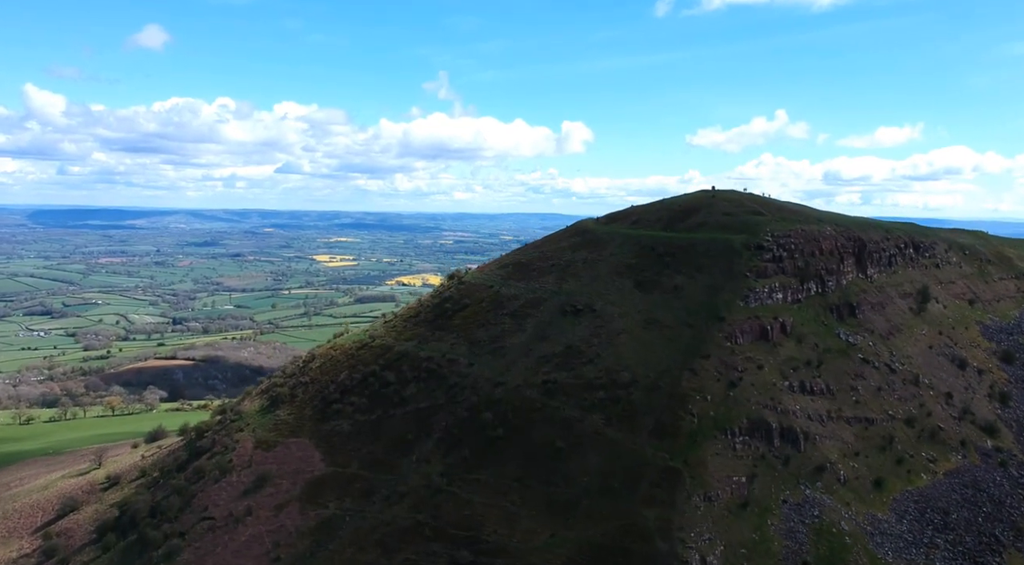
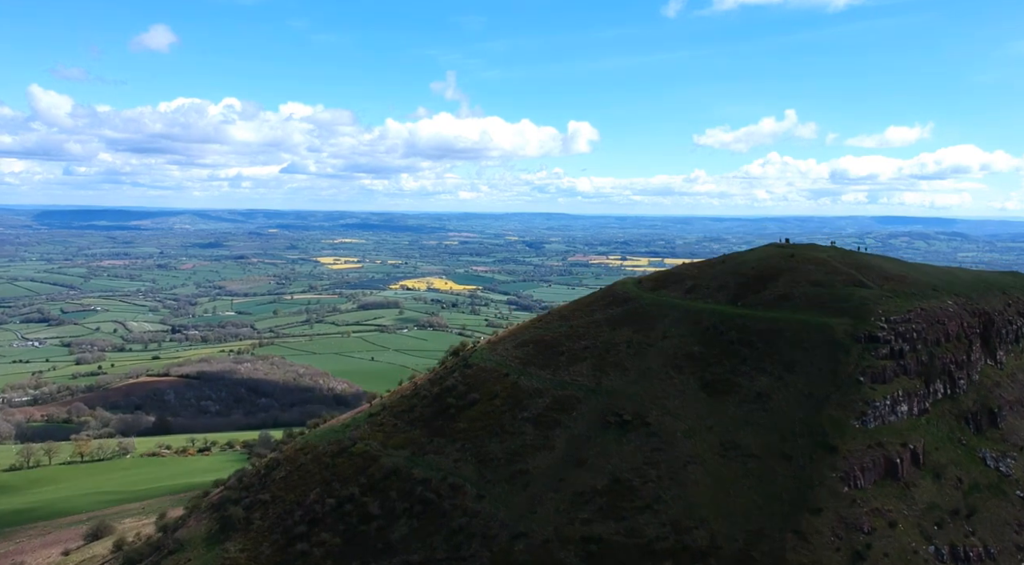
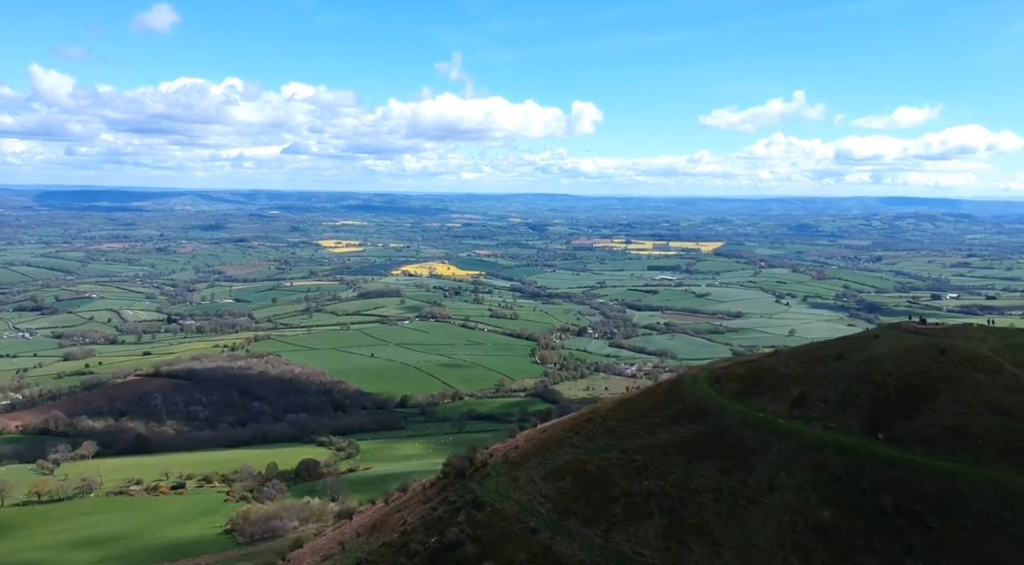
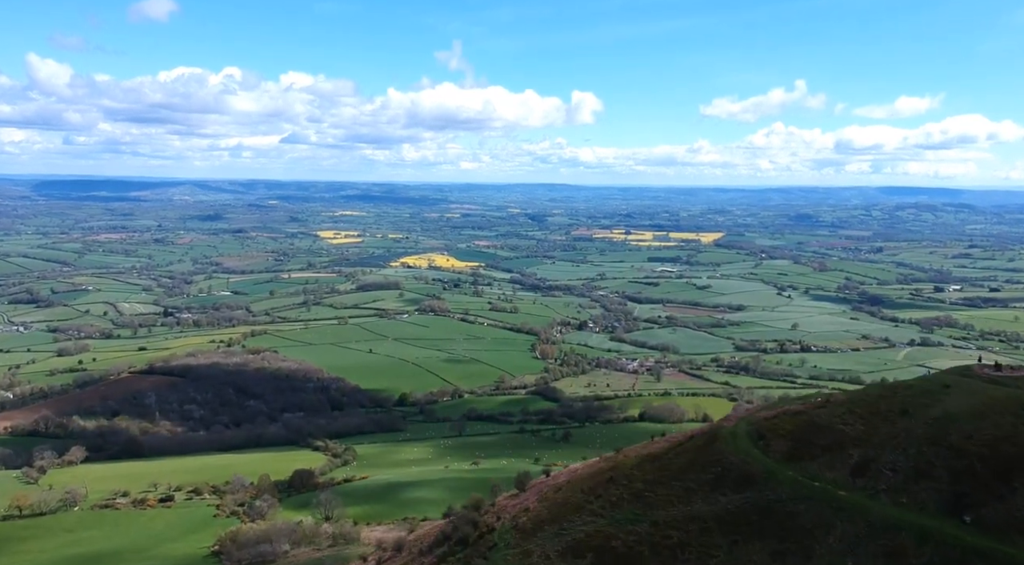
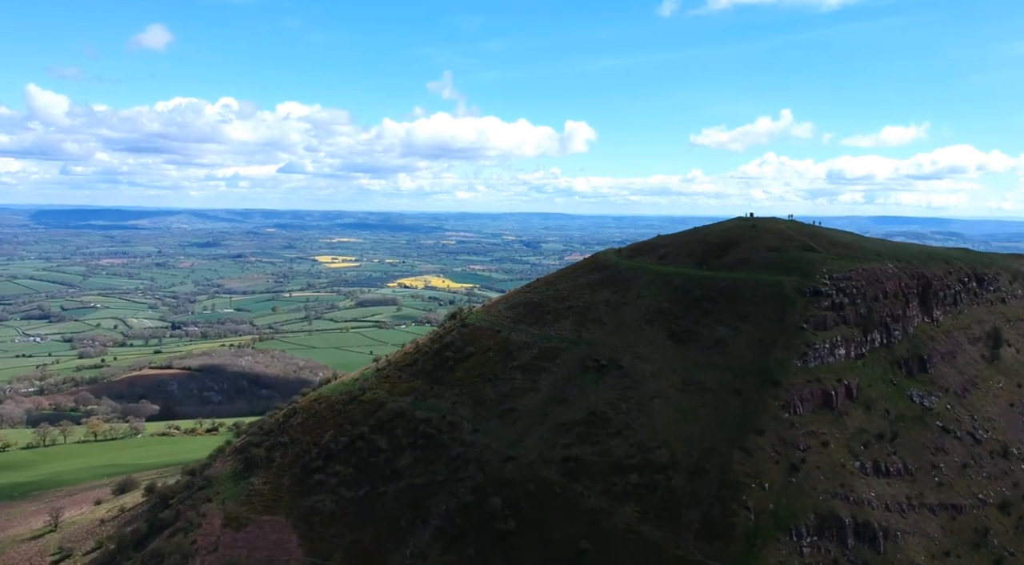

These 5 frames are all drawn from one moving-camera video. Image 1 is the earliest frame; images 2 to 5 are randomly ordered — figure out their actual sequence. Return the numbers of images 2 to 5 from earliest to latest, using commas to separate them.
5, 2, 3, 4
